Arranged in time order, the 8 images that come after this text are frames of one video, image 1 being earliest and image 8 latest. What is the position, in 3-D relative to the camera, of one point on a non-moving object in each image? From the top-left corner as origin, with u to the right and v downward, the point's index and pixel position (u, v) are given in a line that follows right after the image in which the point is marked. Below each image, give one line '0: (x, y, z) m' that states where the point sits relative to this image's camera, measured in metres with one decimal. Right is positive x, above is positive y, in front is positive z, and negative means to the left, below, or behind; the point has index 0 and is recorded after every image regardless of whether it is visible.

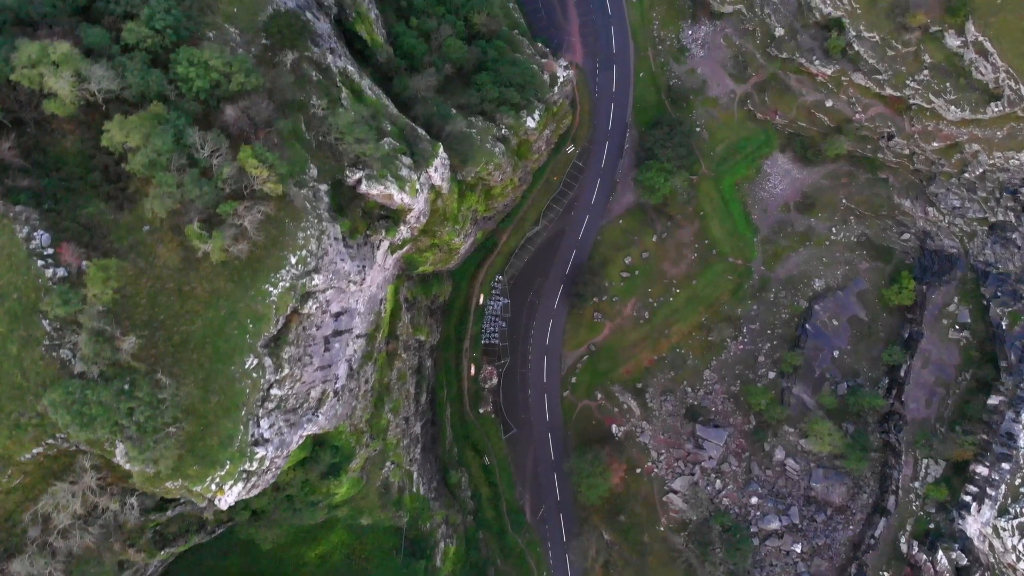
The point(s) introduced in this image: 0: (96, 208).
0: (-10.5, +2.0, +19.1) m
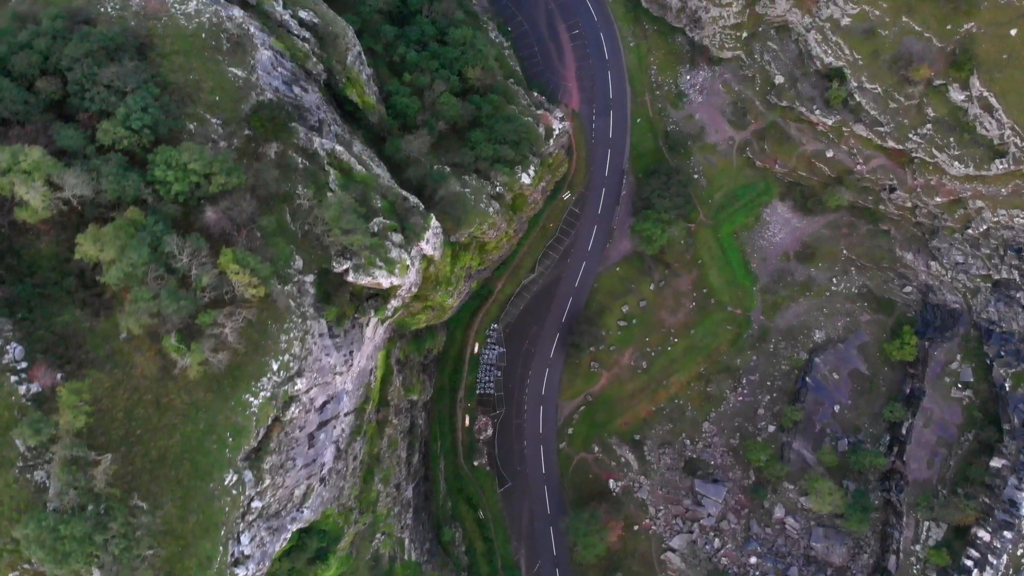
0: (-10.8, -0.7, +18.5) m
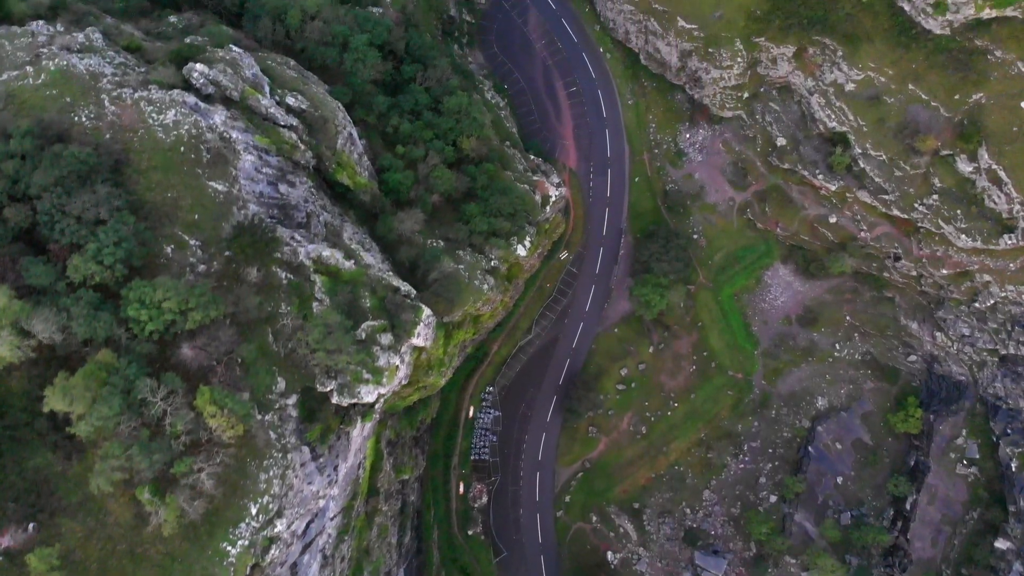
0: (-11.0, -4.0, +17.7) m
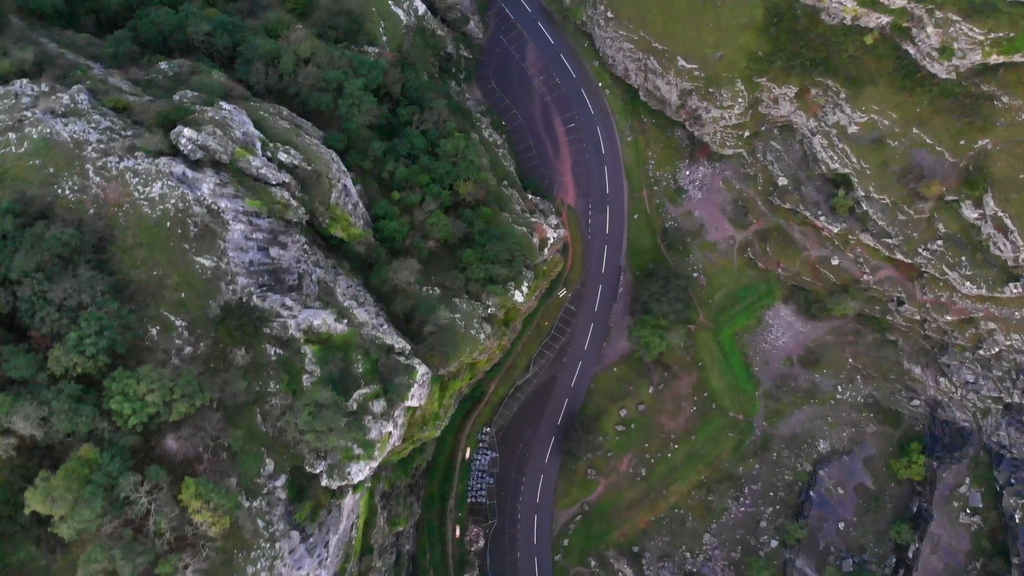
0: (-11.1, -6.1, +17.2) m
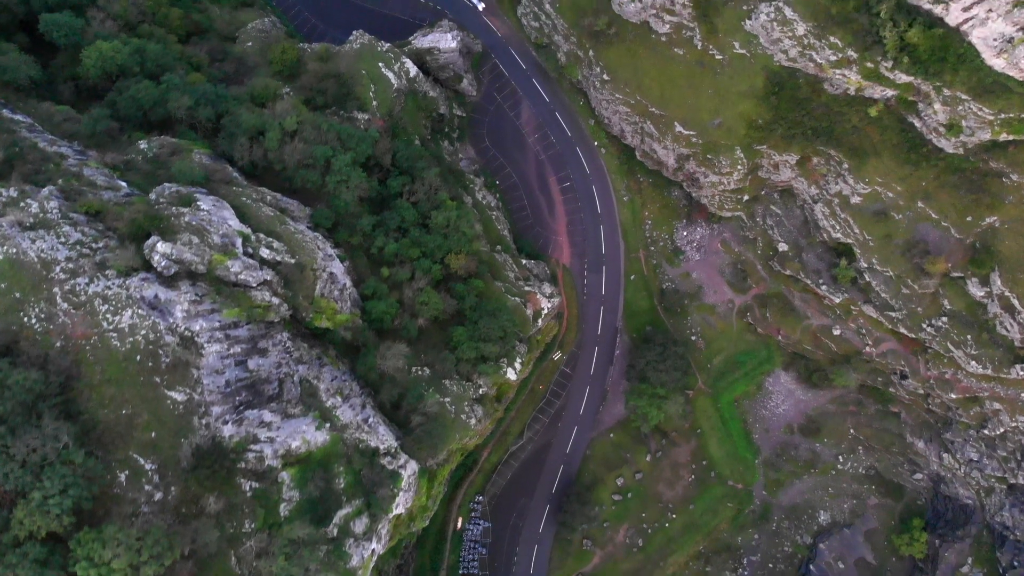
0: (-11.5, -9.6, +16.4) m
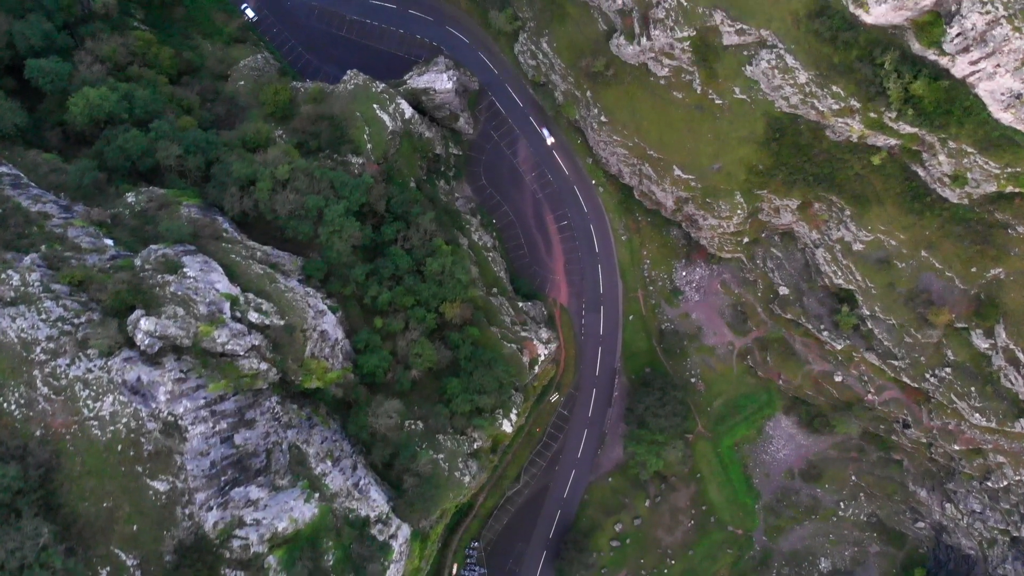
0: (-11.7, -11.7, +16.0) m
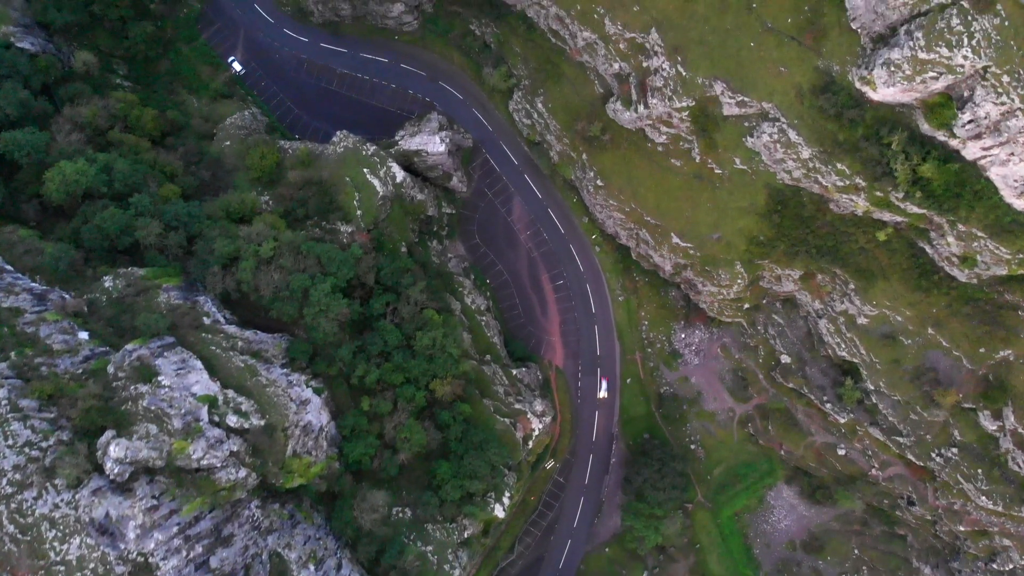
0: (-12.1, -15.0, +15.2) m
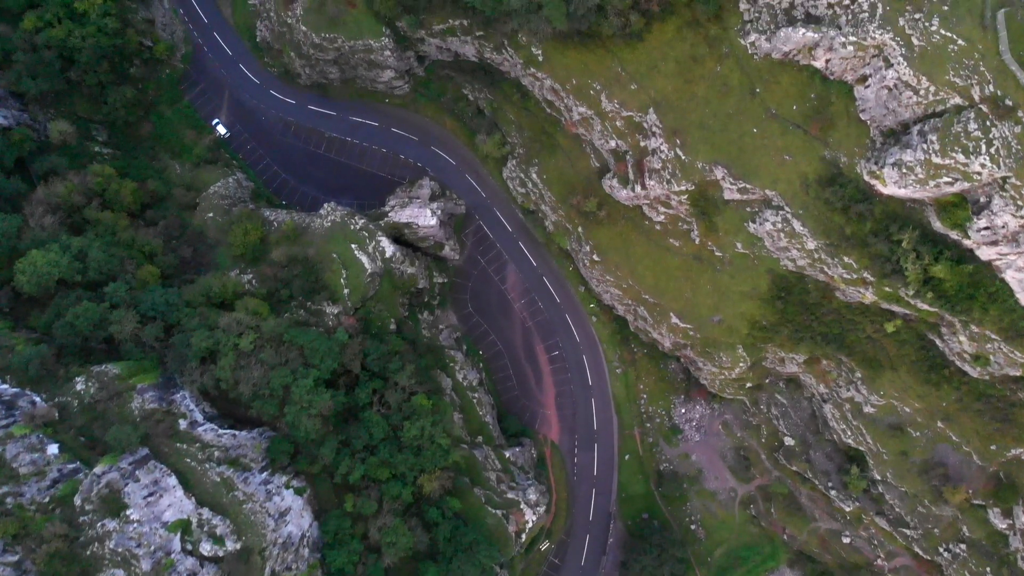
0: (-12.5, -18.7, +14.3) m
